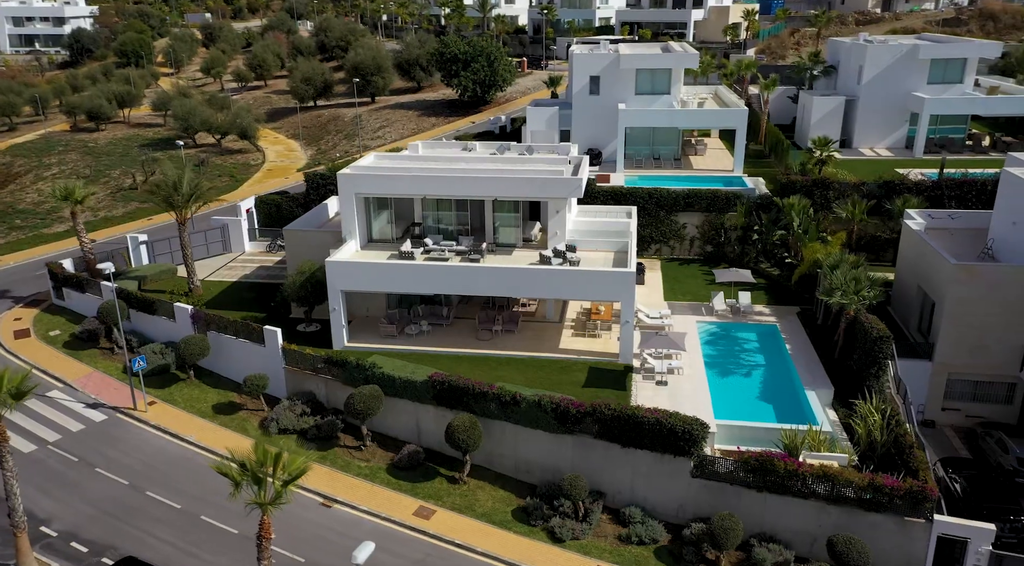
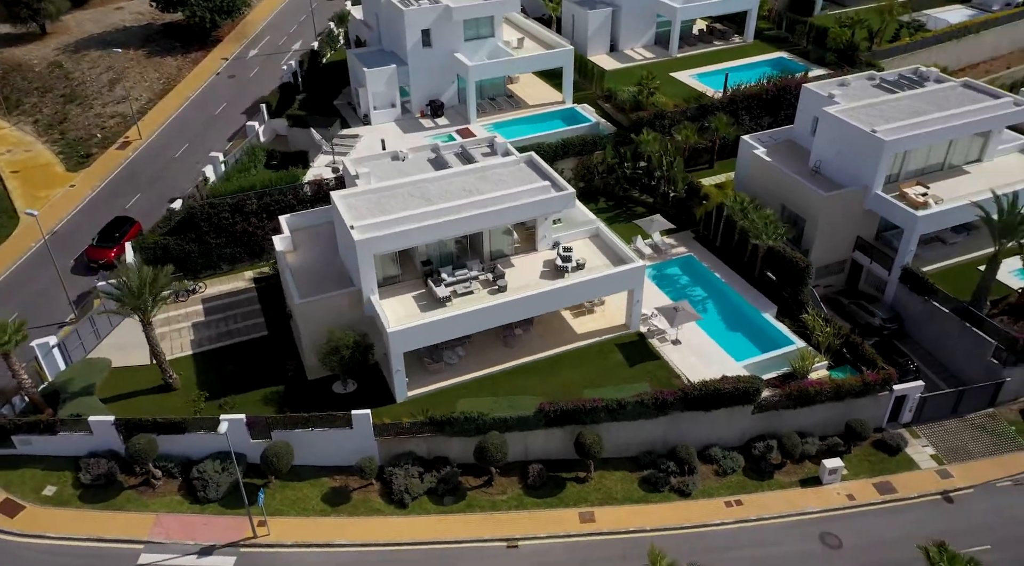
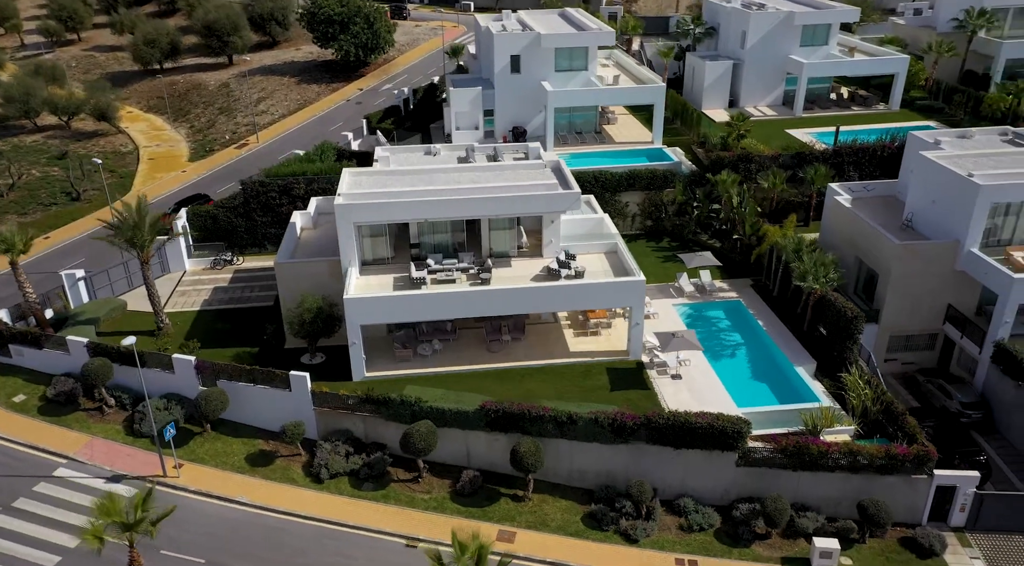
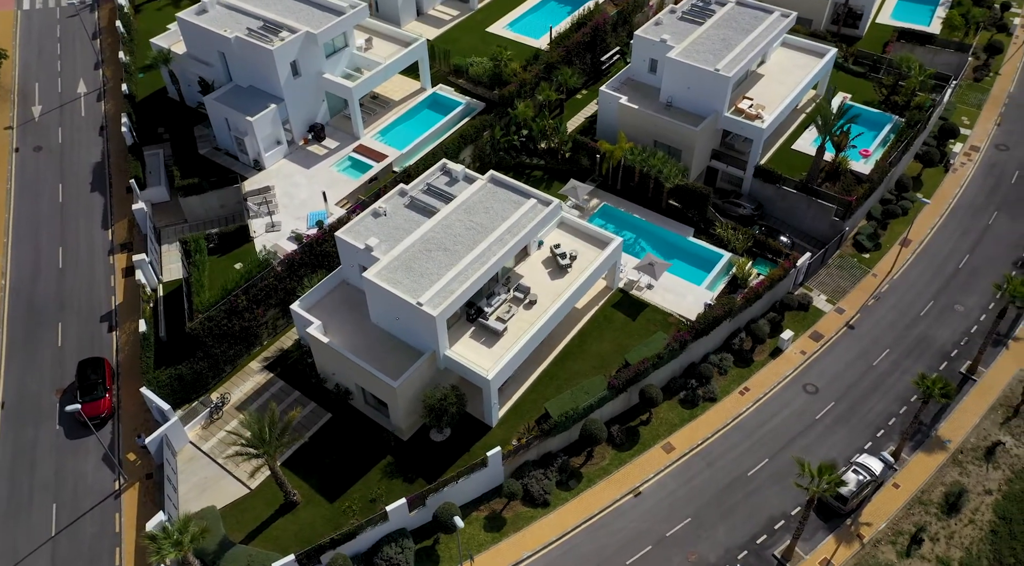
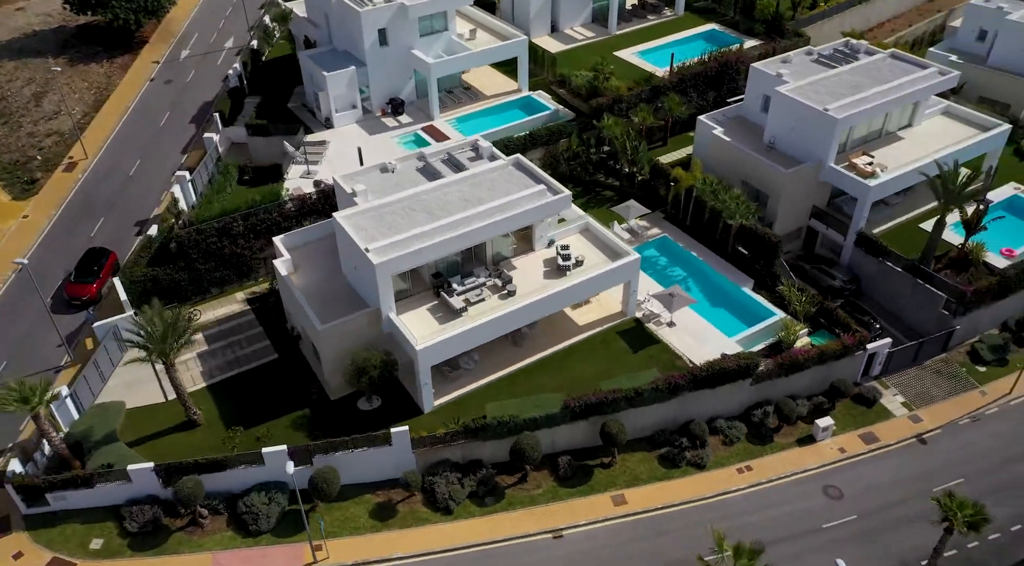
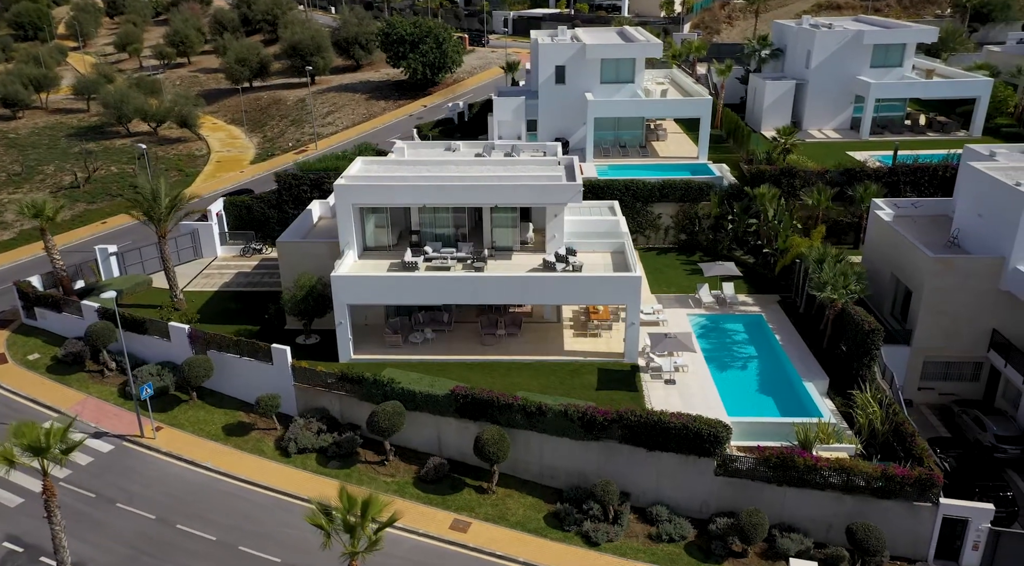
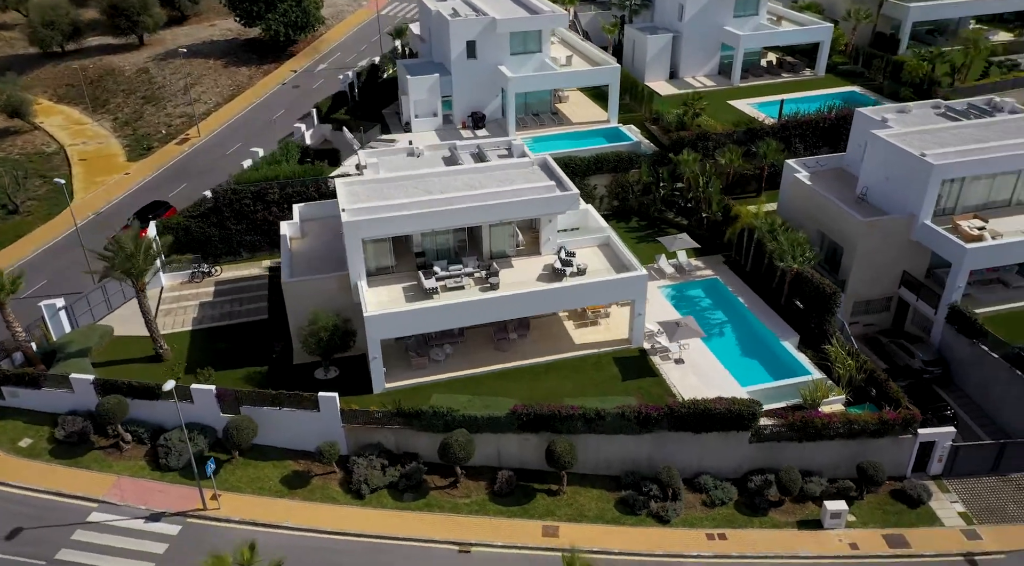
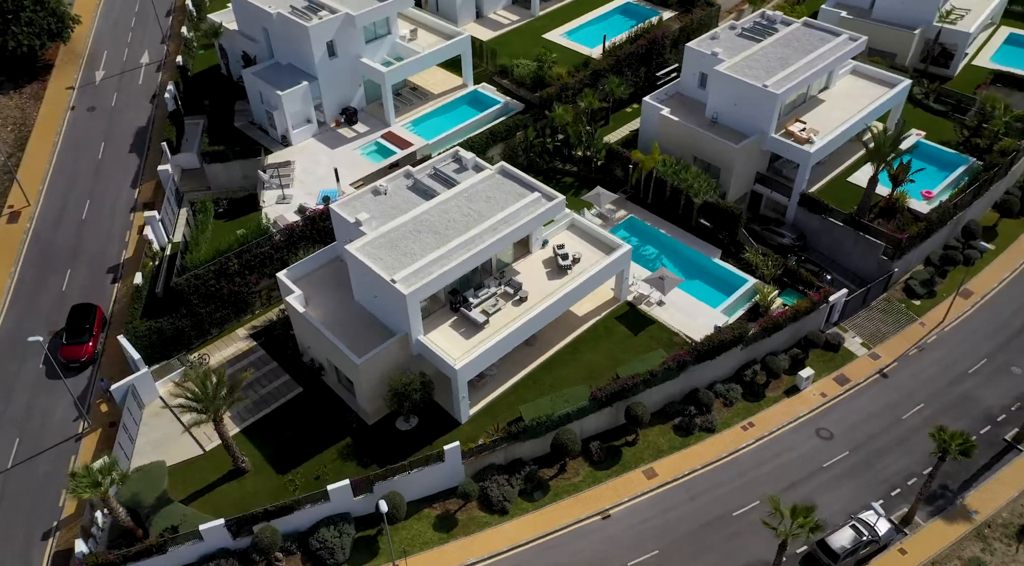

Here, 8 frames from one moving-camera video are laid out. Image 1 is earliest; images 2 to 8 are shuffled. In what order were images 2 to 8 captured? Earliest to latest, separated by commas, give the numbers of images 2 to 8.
6, 3, 7, 2, 5, 8, 4
